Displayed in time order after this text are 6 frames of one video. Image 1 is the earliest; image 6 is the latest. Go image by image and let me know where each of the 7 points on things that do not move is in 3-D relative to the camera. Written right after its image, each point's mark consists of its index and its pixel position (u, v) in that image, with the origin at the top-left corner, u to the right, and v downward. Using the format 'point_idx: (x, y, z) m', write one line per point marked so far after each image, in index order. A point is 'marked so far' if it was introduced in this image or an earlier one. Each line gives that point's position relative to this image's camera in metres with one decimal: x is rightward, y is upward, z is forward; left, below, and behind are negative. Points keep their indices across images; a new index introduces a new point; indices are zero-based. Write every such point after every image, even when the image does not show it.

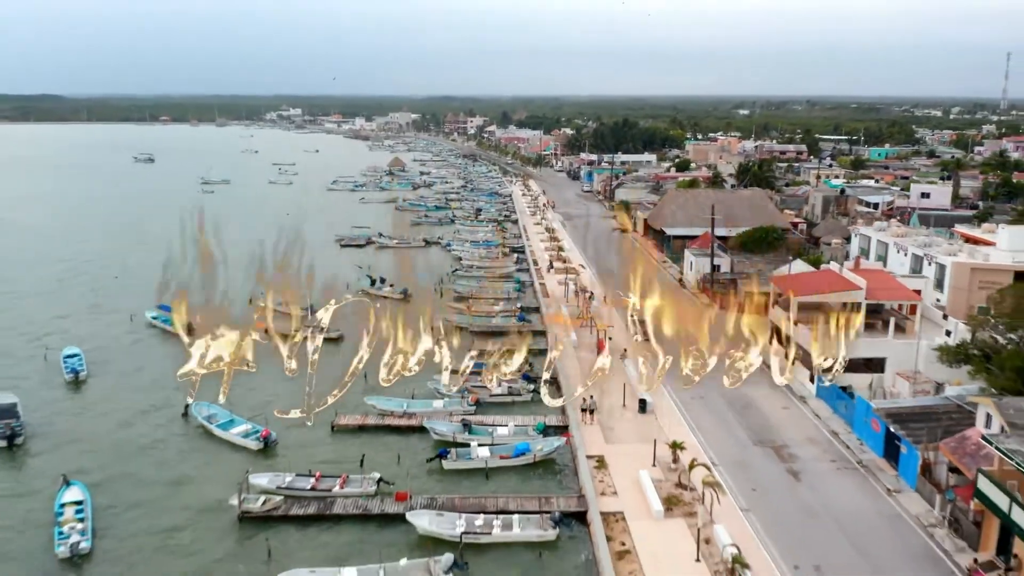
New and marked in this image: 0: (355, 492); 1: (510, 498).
0: (-3.2, -4.6, +19.0) m
1: (0.0, -4.7, +19.1) m
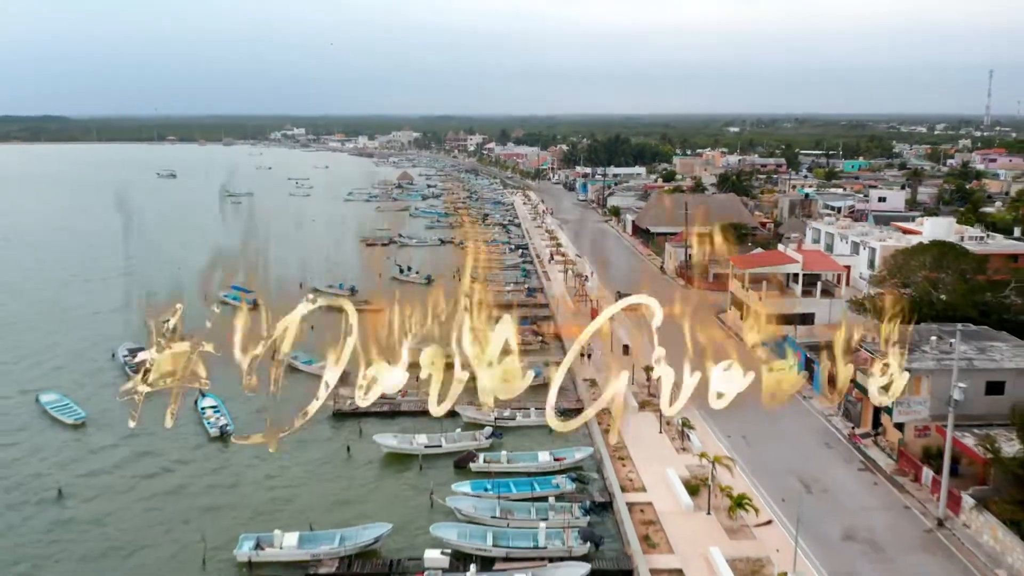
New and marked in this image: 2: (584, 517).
0: (-2.7, -3.4, +25.9) m
1: (+0.5, -3.5, +25.9) m
2: (+1.6, -4.9, +18.3) m
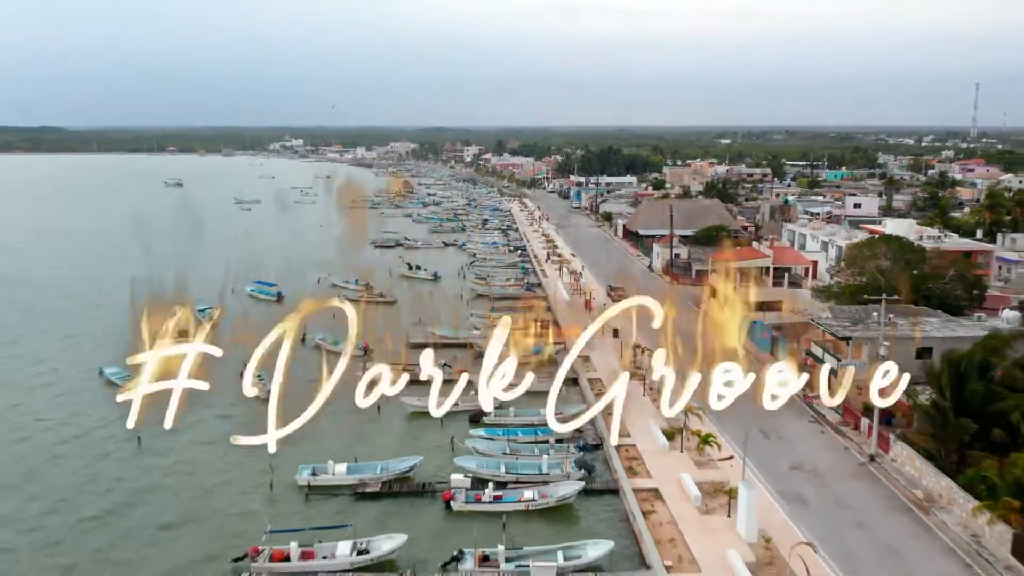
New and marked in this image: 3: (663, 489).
0: (-2.6, -2.9, +29.7) m
1: (+0.6, -3.0, +29.8) m
2: (+1.8, -4.4, +22.2) m
3: (+3.6, -4.8, +19.9) m
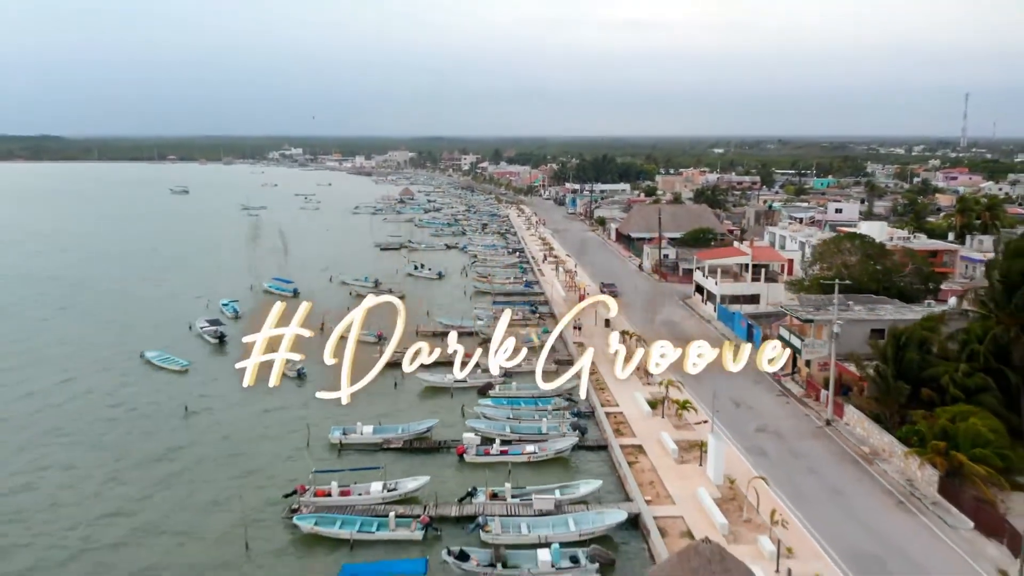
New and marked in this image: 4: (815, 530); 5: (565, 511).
0: (-2.5, -2.6, +33.0) m
1: (+0.7, -2.7, +33.1) m
2: (+1.9, -4.0, +25.4) m
3: (+3.7, -4.3, +23.1) m
4: (+6.6, -5.3, +18.1) m
5: (+1.2, -5.0, +19.1) m
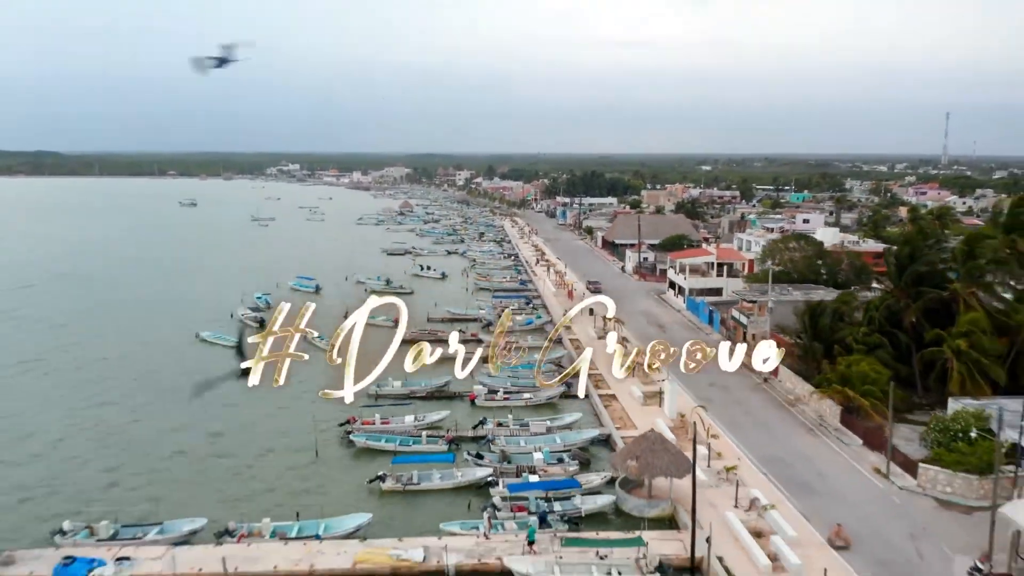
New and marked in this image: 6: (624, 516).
0: (-2.6, -2.2, +39.1) m
1: (+0.6, -2.3, +39.2) m
2: (+1.9, -3.4, +31.5) m
3: (+3.7, -3.7, +29.2) m
4: (+6.6, -4.5, +24.3) m
5: (+1.3, -4.3, +25.2) m
6: (+2.7, -5.4, +19.8) m
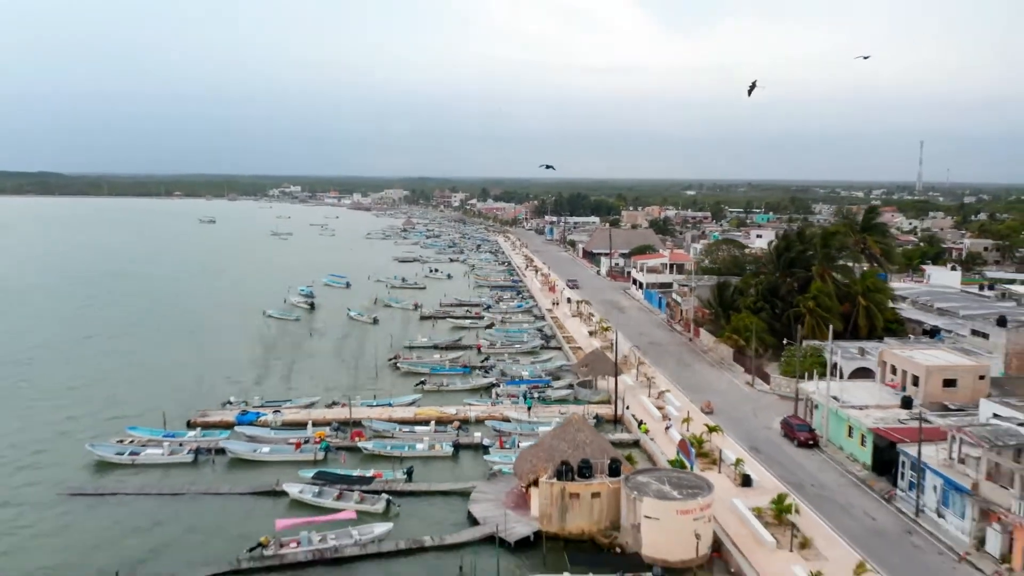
0: (-3.0, -1.6, +50.8) m
1: (+0.3, -1.7, +50.9) m
2: (+1.6, -2.6, +43.3) m
3: (+3.5, -2.8, +41.0) m
4: (+6.4, -3.5, +36.0) m
5: (+1.1, -3.3, +36.9) m
6: (+2.5, -4.2, +31.5) m
